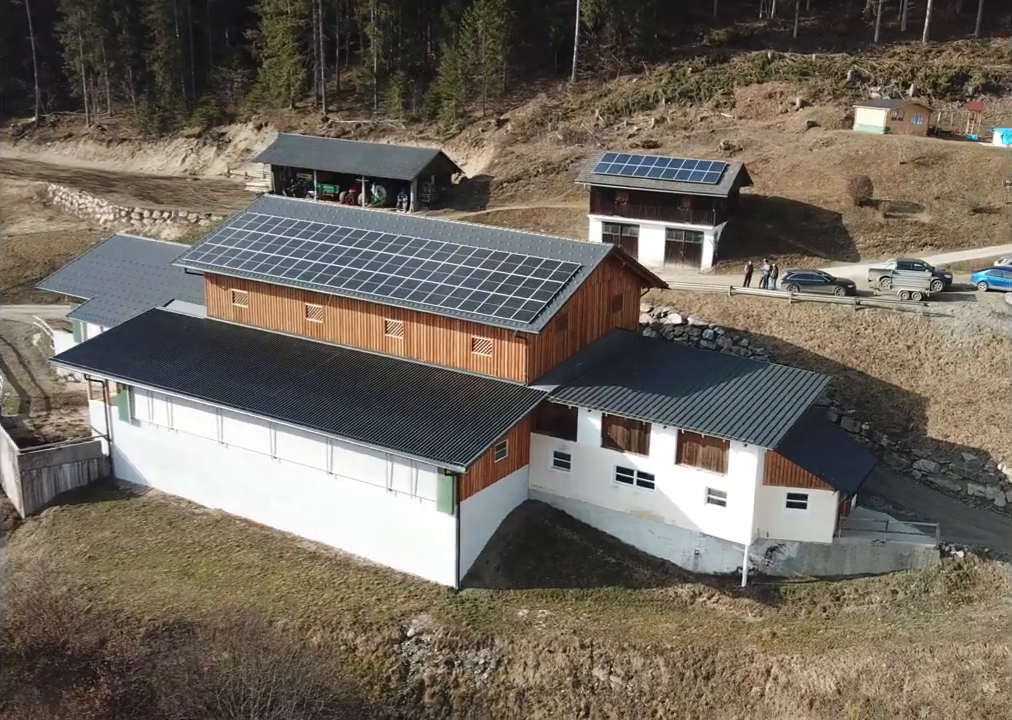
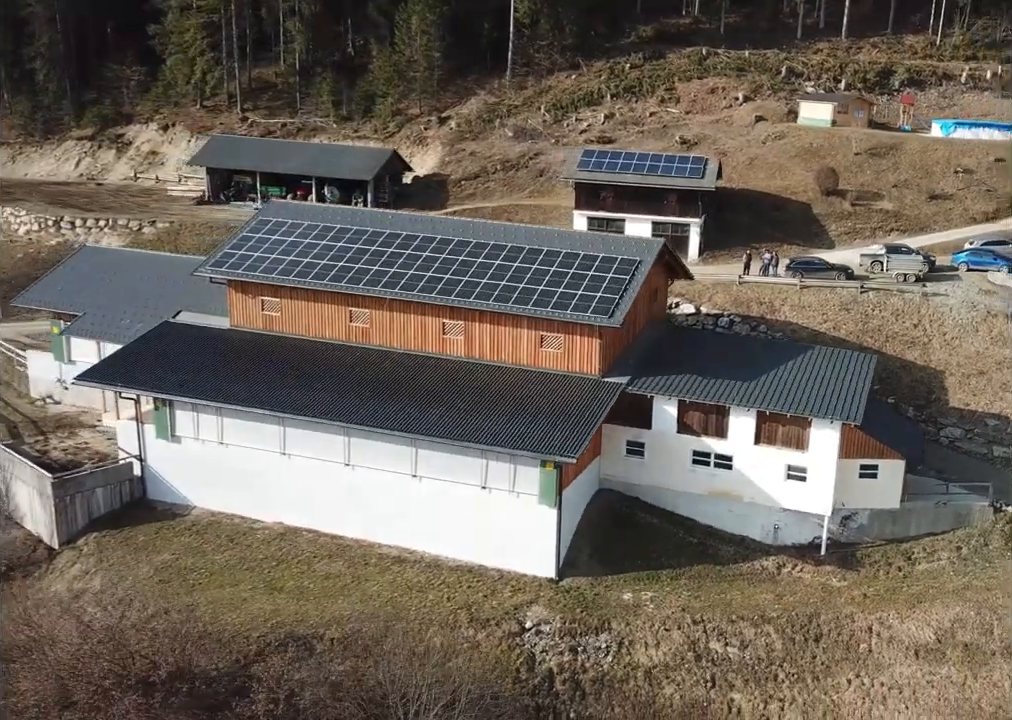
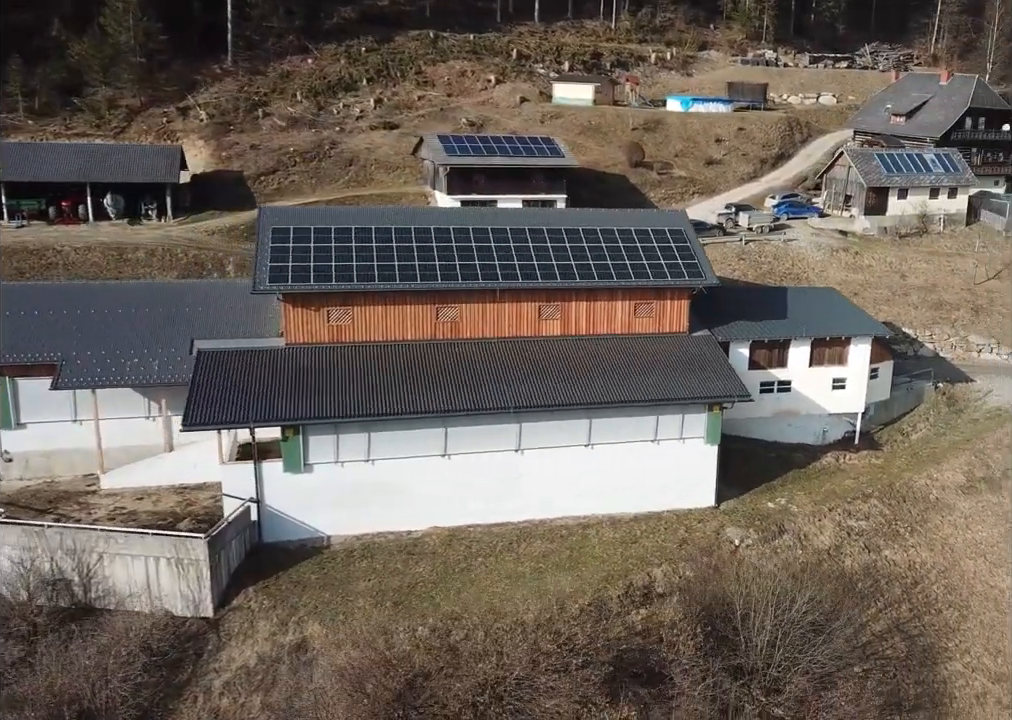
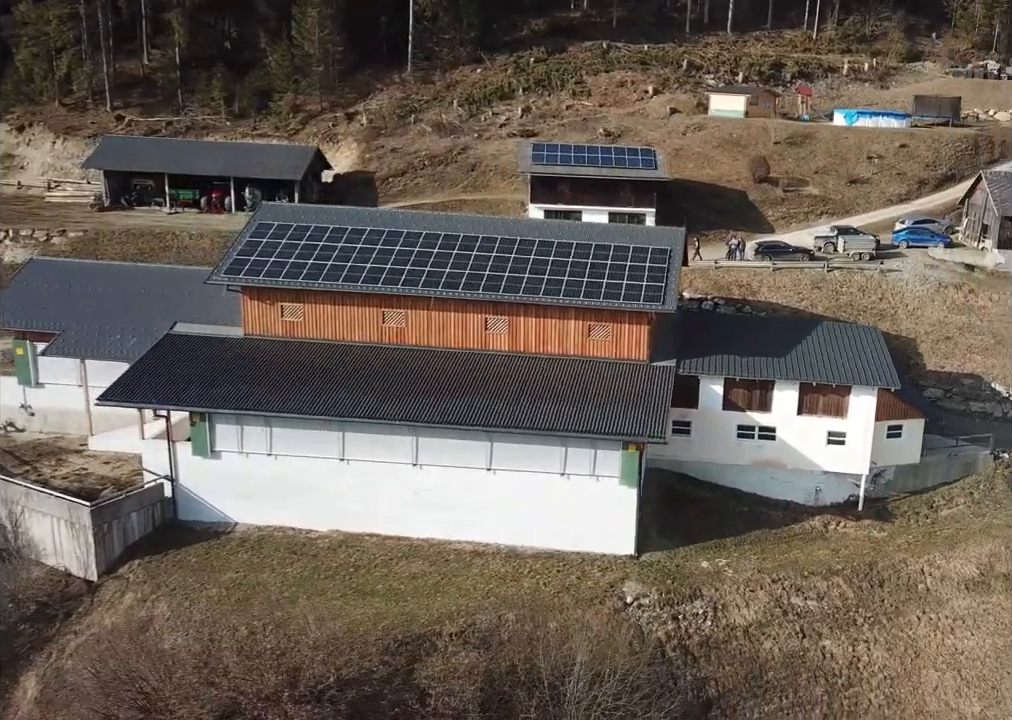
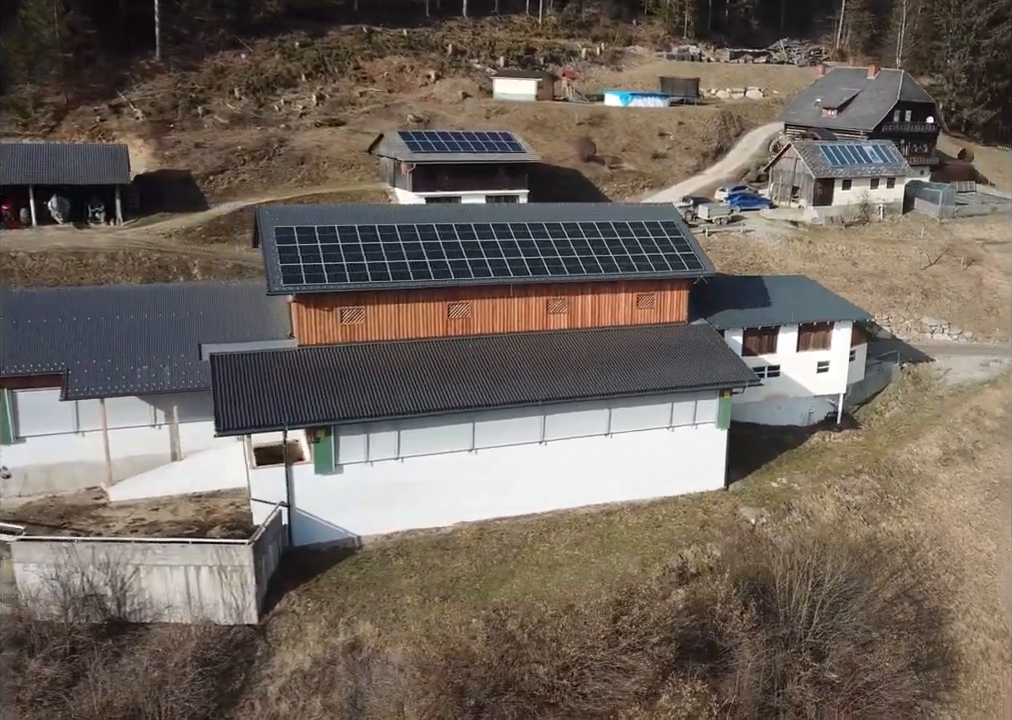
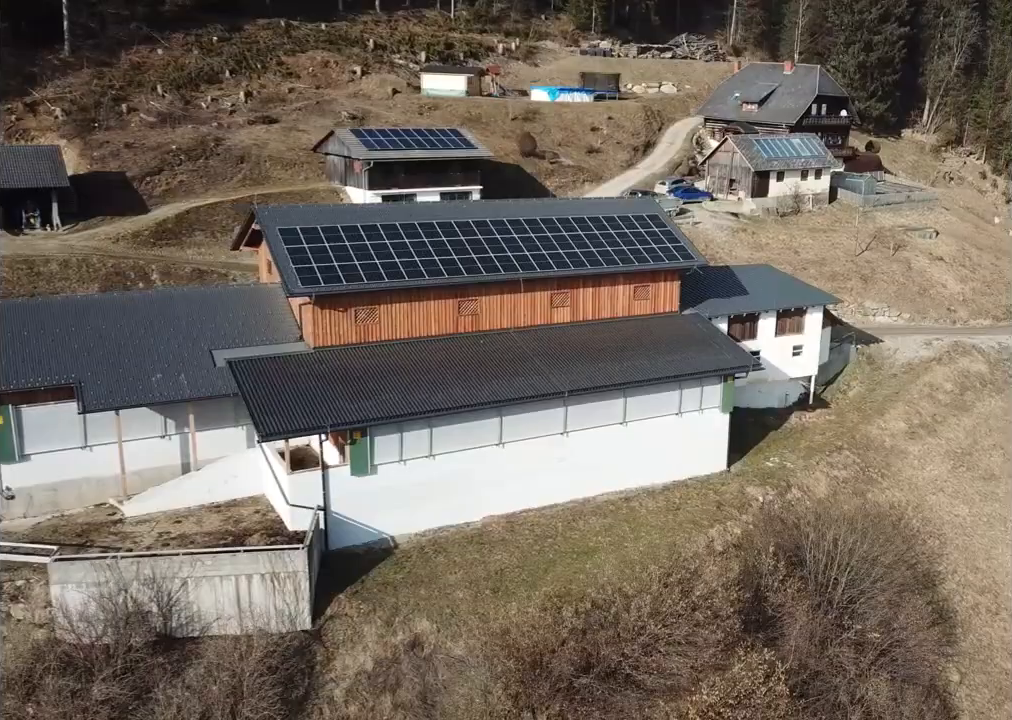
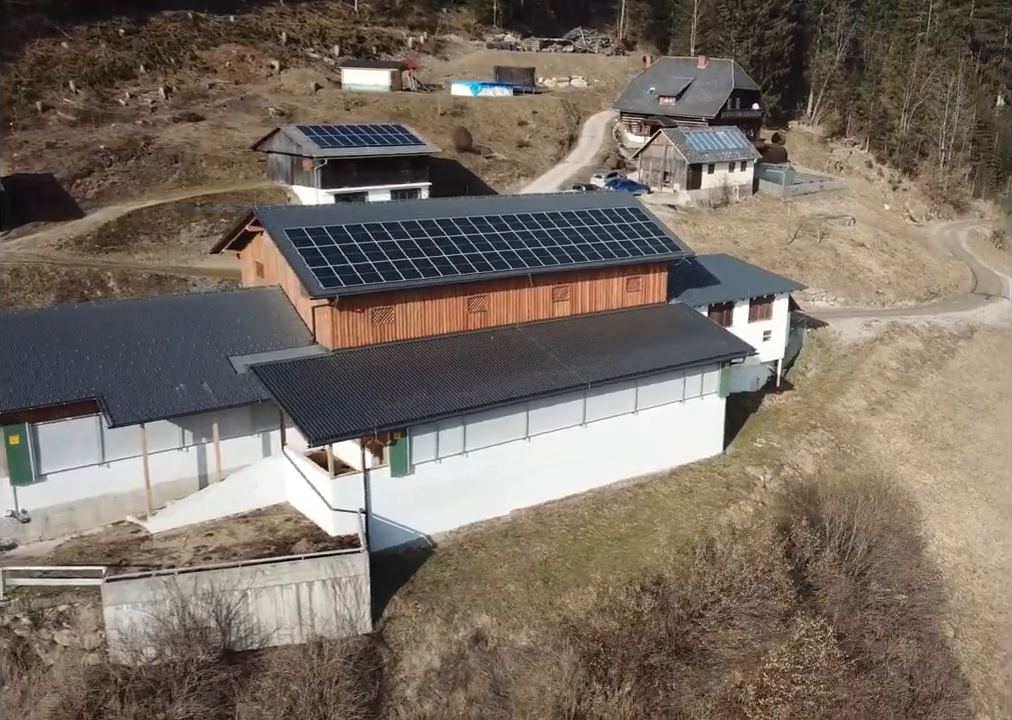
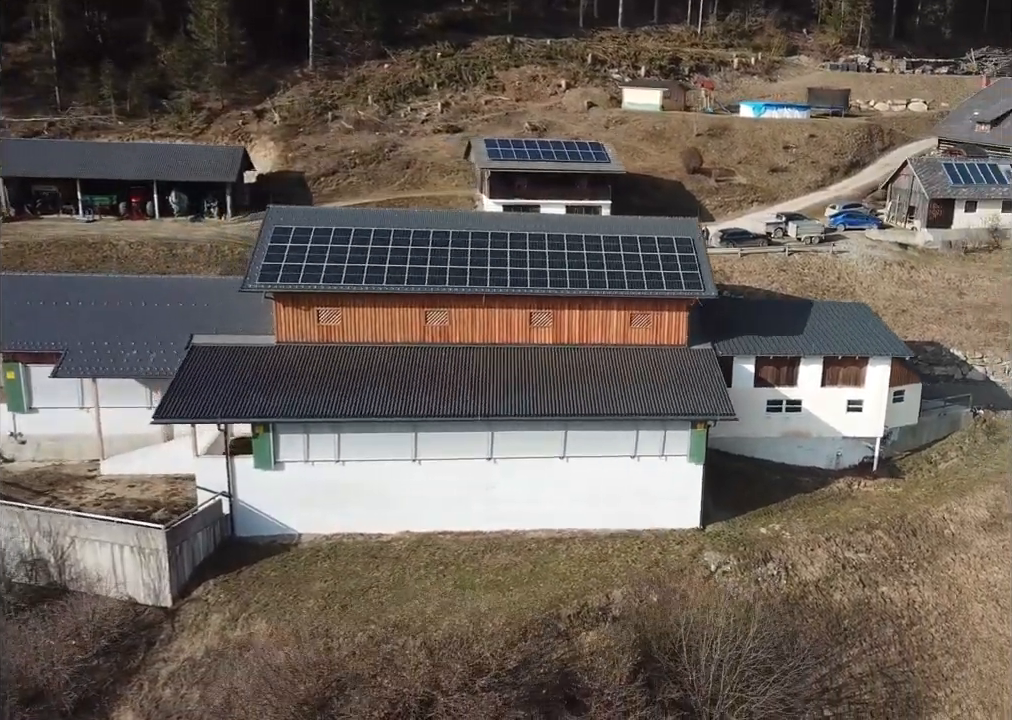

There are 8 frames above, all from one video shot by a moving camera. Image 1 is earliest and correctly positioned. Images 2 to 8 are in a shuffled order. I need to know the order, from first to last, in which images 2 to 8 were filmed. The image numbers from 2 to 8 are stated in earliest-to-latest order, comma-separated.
2, 4, 8, 3, 5, 6, 7
